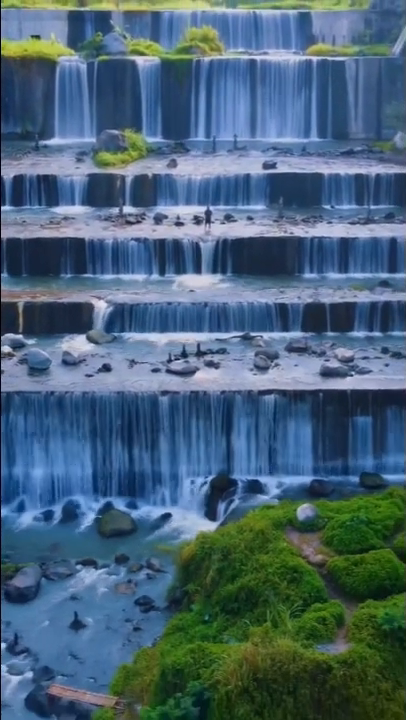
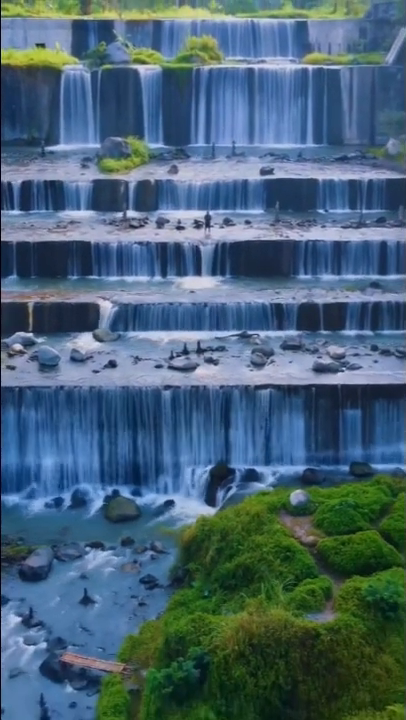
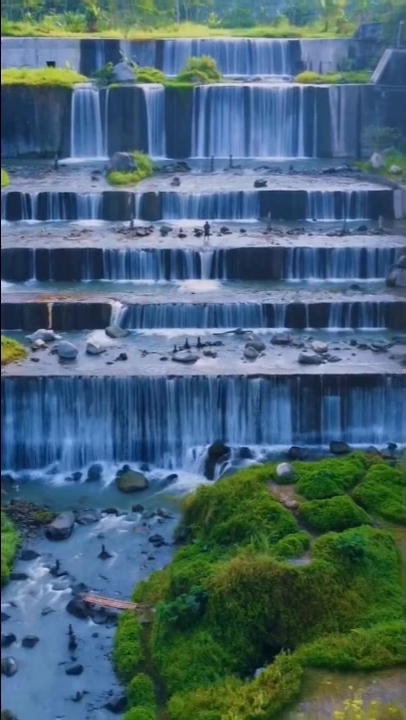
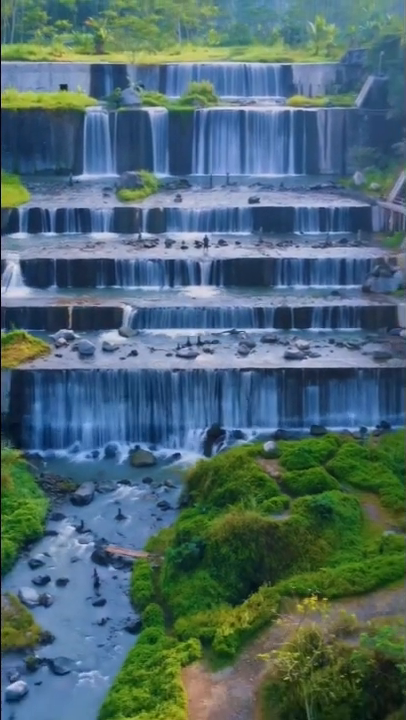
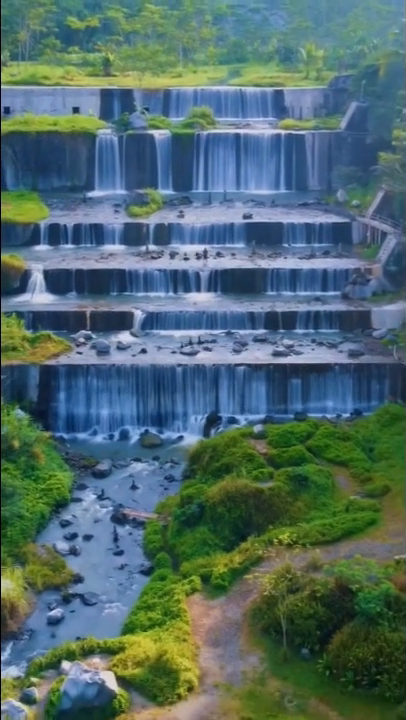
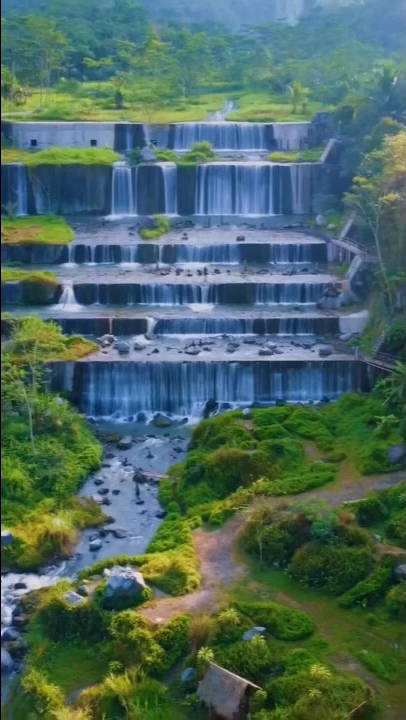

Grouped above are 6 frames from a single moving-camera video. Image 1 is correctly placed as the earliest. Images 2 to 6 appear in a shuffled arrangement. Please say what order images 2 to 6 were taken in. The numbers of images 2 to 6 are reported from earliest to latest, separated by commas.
2, 3, 4, 5, 6
